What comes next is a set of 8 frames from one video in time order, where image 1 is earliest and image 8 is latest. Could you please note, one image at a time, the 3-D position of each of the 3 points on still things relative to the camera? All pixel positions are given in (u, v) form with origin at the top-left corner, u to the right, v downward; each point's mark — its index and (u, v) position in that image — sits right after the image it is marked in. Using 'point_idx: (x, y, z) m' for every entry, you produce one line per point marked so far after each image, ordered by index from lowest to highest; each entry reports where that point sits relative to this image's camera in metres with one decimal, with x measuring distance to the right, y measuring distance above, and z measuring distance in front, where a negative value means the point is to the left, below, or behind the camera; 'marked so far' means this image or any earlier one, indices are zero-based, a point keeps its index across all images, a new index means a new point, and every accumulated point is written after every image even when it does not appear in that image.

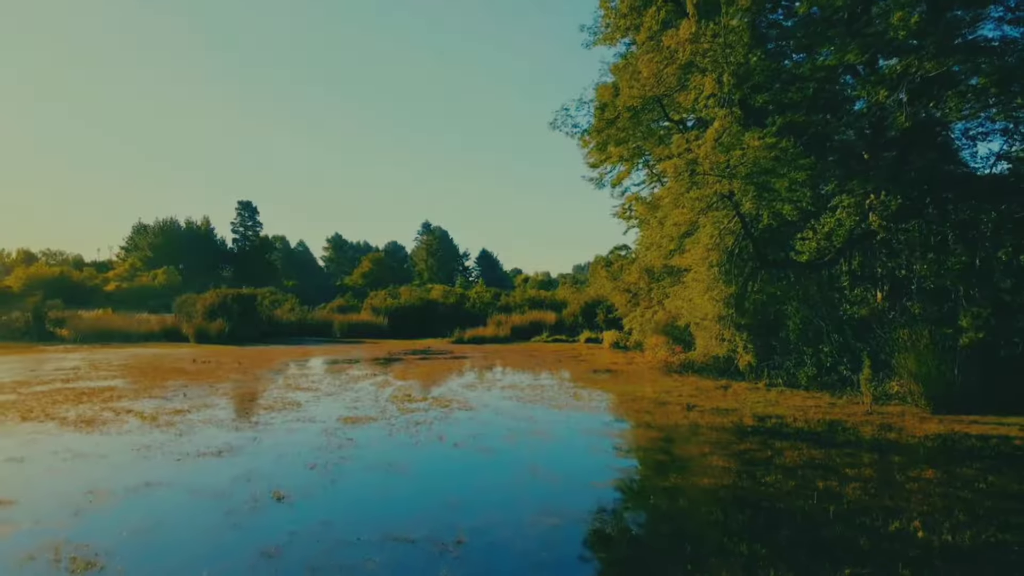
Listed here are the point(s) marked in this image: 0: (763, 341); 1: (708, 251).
0: (+8.1, -1.7, +15.7) m
1: (+6.0, +1.1, +14.8) m
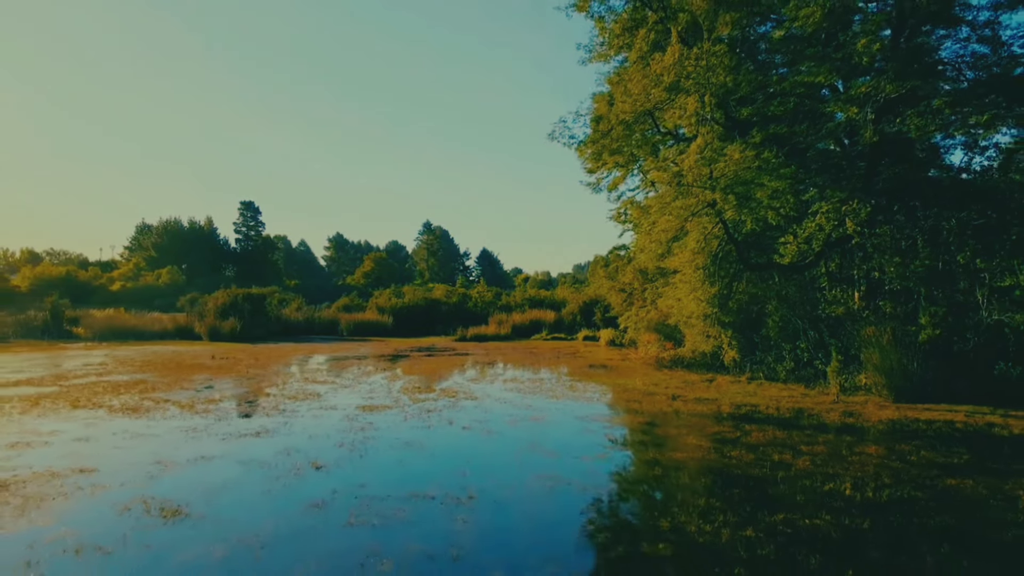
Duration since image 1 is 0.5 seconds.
0: (+8.2, -1.7, +16.9) m
1: (+6.0, +1.0, +16.0) m
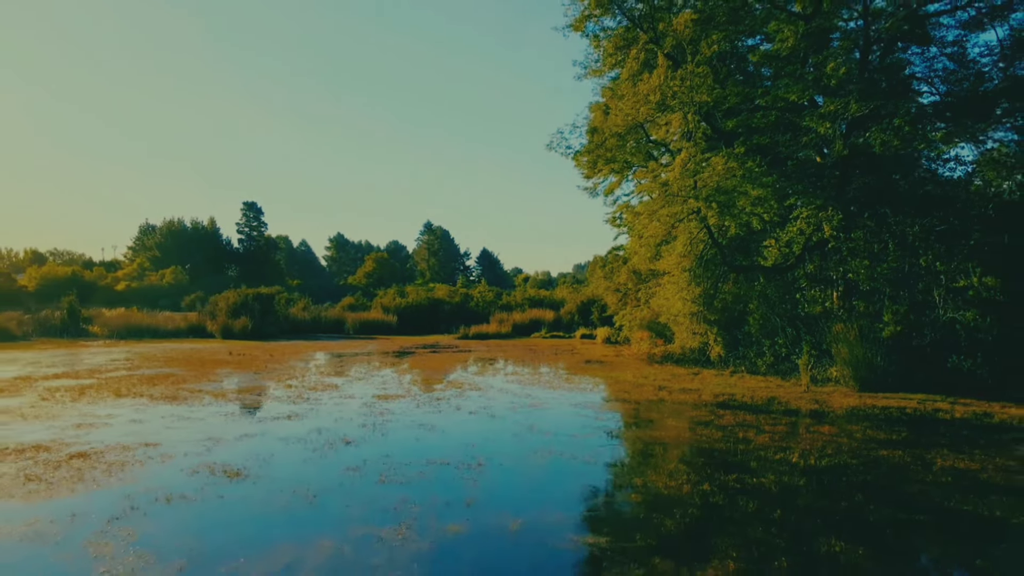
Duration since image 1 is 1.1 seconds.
0: (+8.2, -1.7, +18.2) m
1: (+6.1, +1.0, +17.3) m
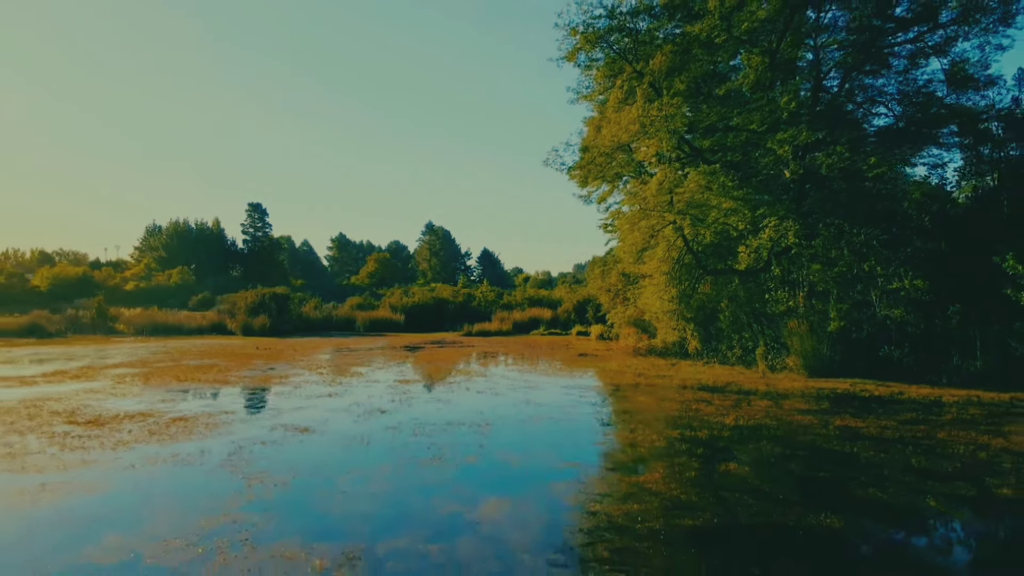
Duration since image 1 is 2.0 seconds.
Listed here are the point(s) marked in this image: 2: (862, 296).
0: (+8.2, -1.7, +20.5) m
1: (+6.1, +1.0, +19.6) m
2: (+12.4, -0.3, +16.8) m
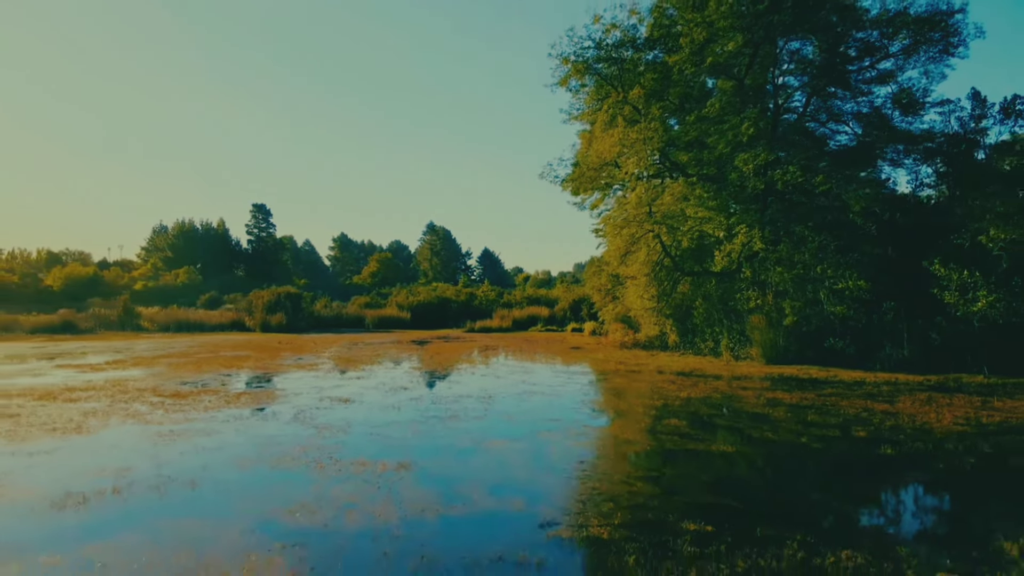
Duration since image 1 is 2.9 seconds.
0: (+8.2, -1.7, +23.1) m
1: (+6.0, +1.0, +22.2) m
2: (+12.3, -0.3, +19.4) m
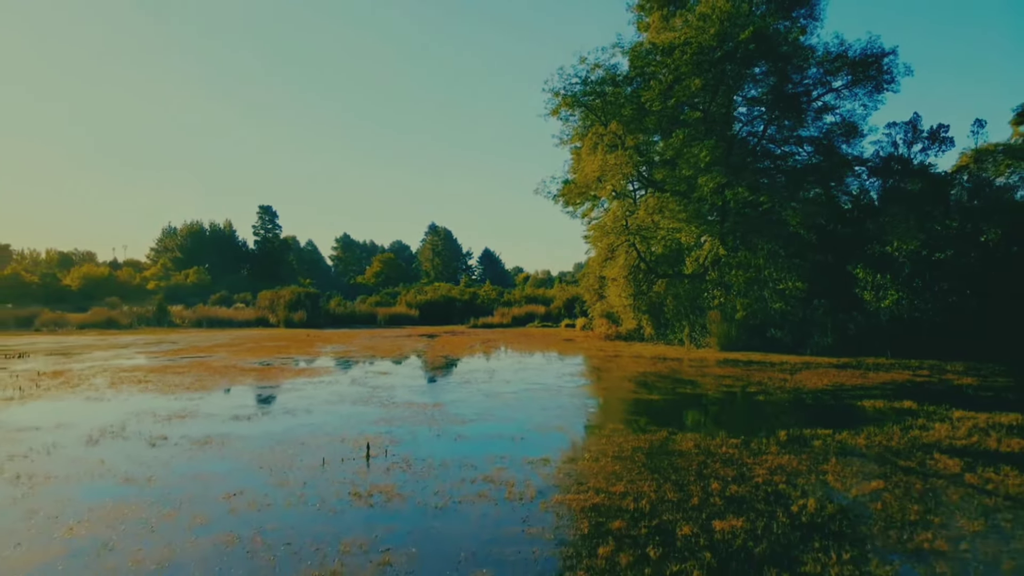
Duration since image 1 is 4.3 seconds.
0: (+8.1, -1.7, +27.0) m
1: (+6.0, +1.0, +26.0) m
2: (+12.3, -0.3, +23.2) m
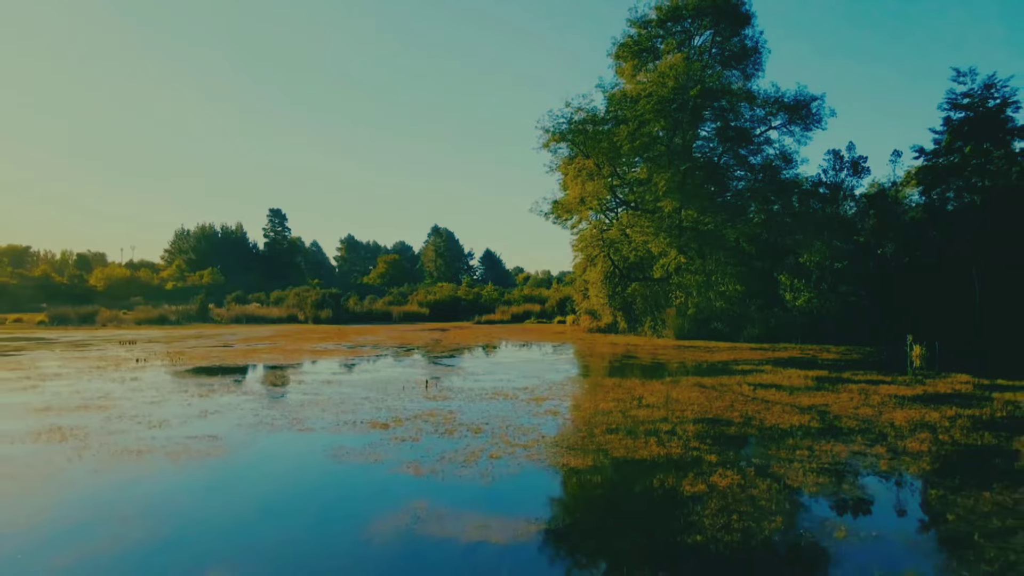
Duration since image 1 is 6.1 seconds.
0: (+8.0, -1.9, +32.8) m
1: (+5.9, +0.9, +31.9) m
2: (+12.2, -0.4, +29.1) m
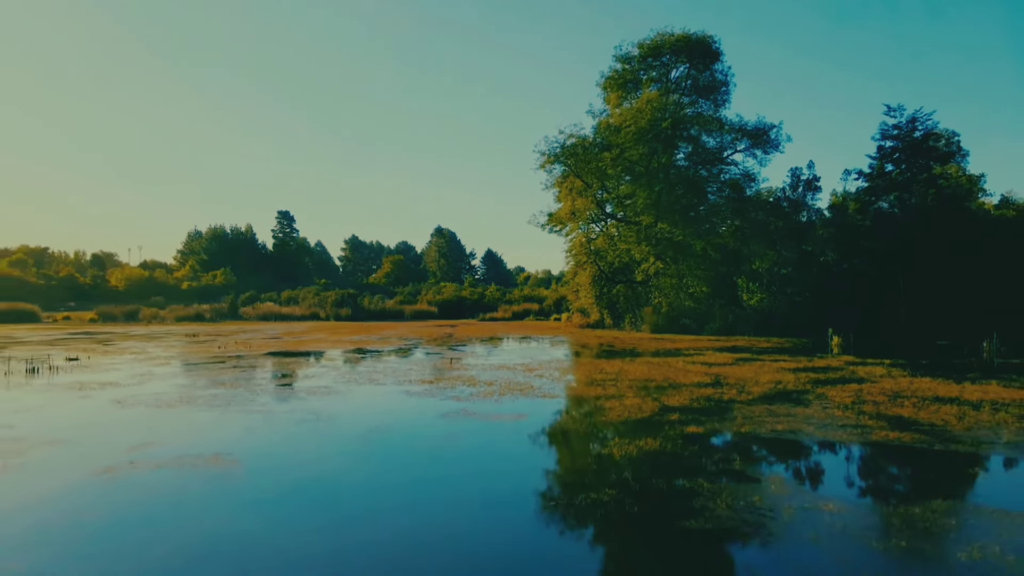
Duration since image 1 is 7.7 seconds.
0: (+8.1, -2.0, +37.9) m
1: (+6.0, +0.8, +37.0) m
2: (+12.2, -0.5, +34.2) m
